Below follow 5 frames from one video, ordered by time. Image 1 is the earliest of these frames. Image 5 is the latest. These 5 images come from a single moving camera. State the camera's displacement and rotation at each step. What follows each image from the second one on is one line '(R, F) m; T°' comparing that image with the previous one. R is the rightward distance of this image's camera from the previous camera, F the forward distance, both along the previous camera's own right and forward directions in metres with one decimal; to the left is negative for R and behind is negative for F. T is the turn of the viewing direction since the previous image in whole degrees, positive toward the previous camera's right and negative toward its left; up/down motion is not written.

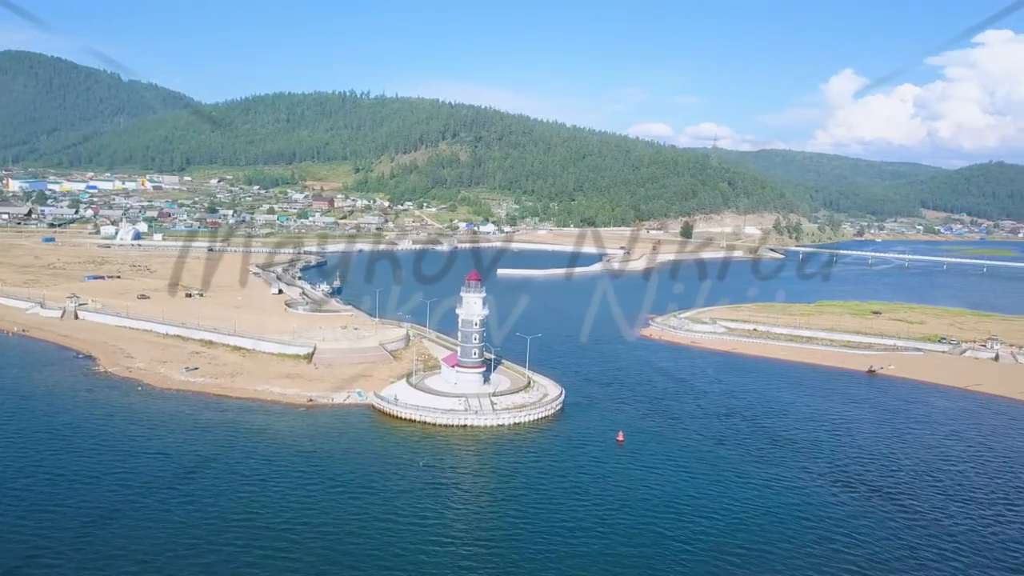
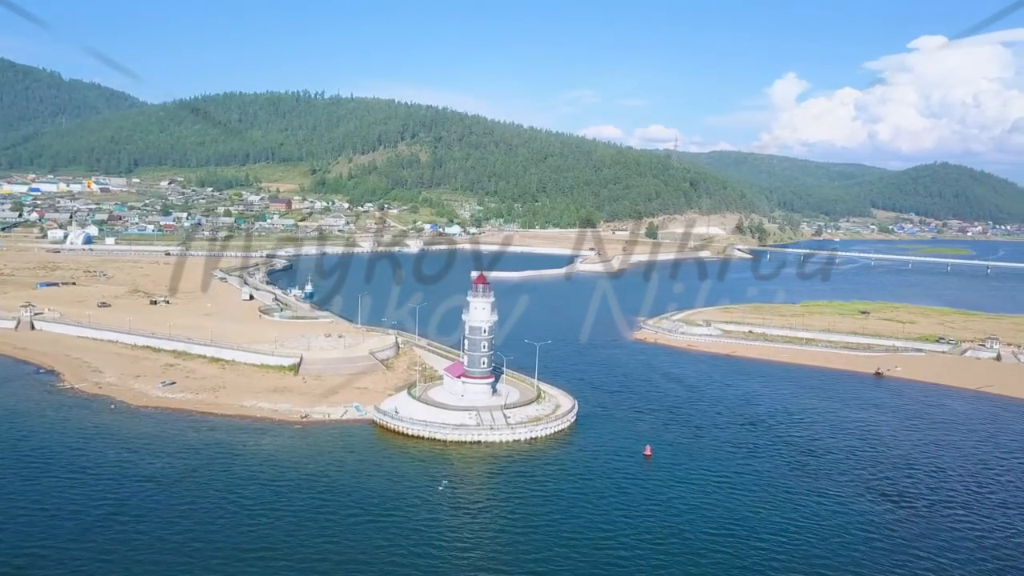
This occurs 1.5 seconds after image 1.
(-3.0, +3.1) m; +3°
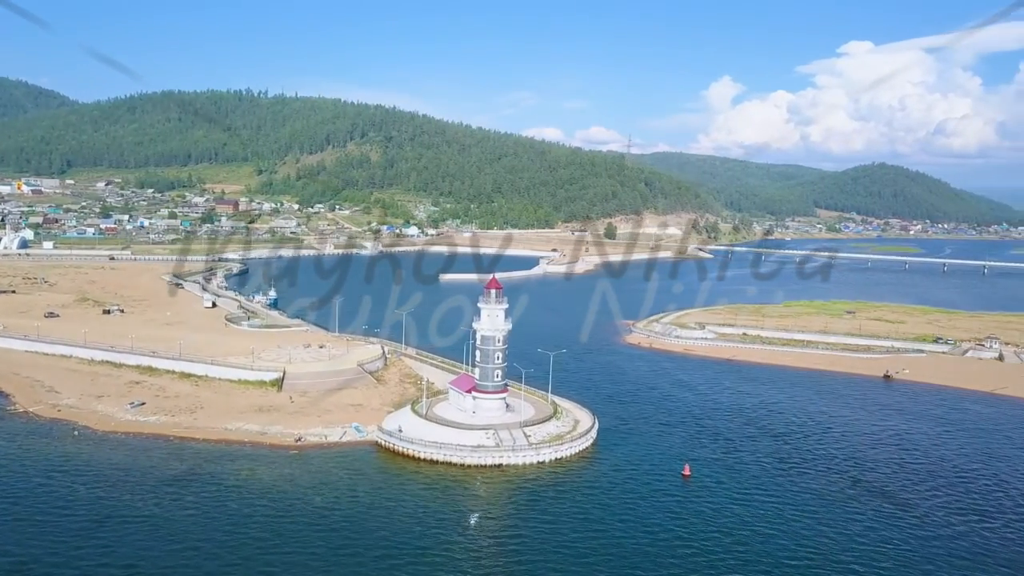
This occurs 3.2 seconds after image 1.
(-3.4, +3.8) m; +4°
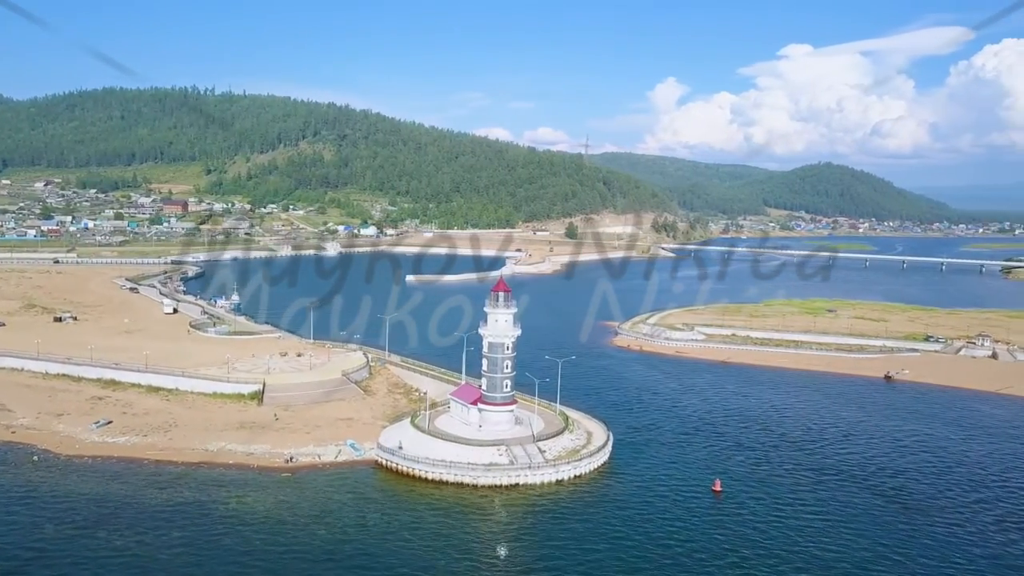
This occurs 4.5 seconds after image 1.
(-2.6, +3.0) m; +3°
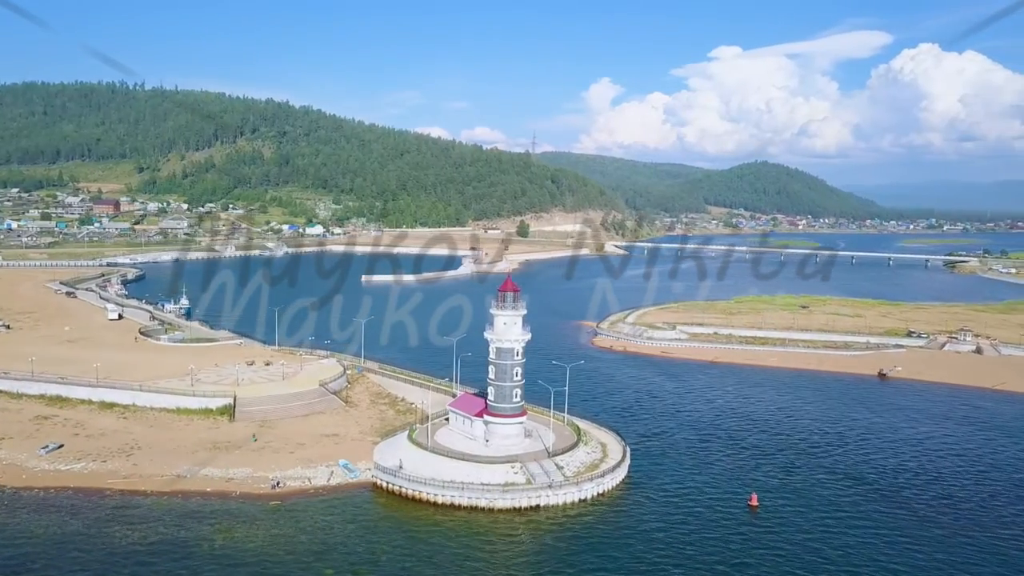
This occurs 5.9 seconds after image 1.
(-2.8, +3.4) m; +4°
